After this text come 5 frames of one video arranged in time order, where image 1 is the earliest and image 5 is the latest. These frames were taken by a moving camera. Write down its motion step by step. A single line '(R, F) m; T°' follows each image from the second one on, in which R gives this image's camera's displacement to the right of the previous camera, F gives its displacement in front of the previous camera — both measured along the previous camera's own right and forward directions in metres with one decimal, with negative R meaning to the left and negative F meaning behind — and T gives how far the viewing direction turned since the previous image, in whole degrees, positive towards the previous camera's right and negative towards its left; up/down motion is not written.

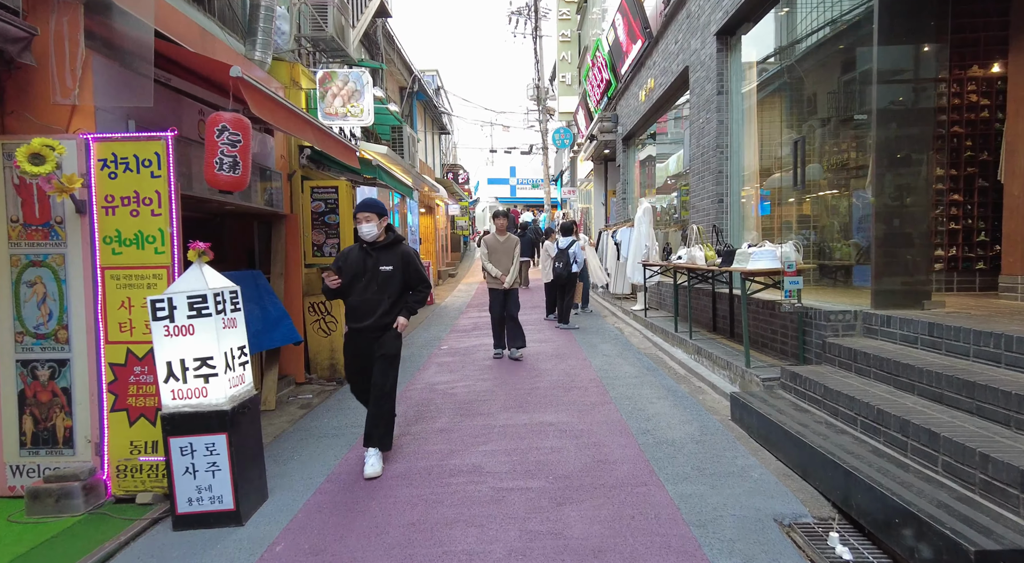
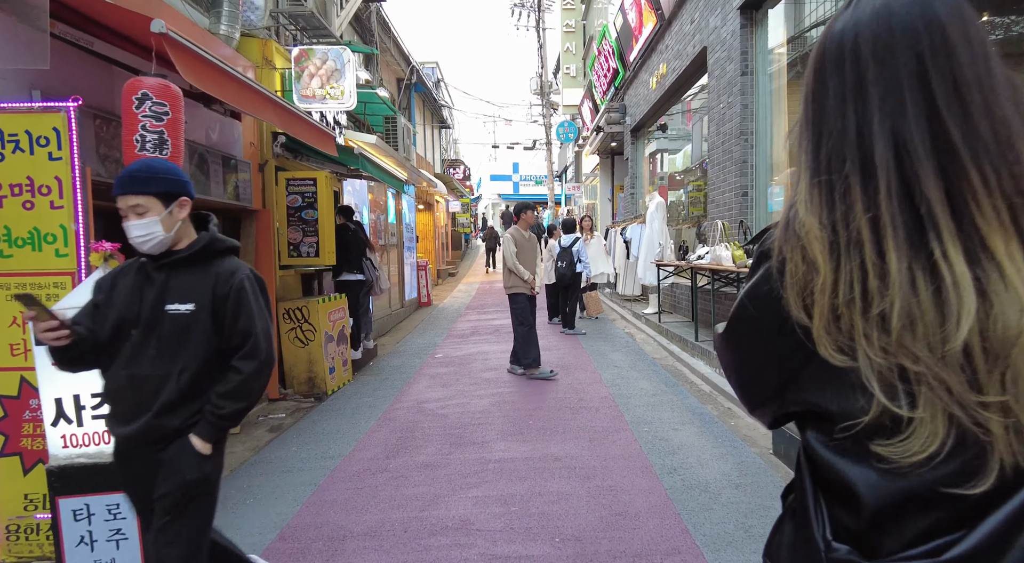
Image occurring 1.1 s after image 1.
(0.0, +0.8) m; 0°
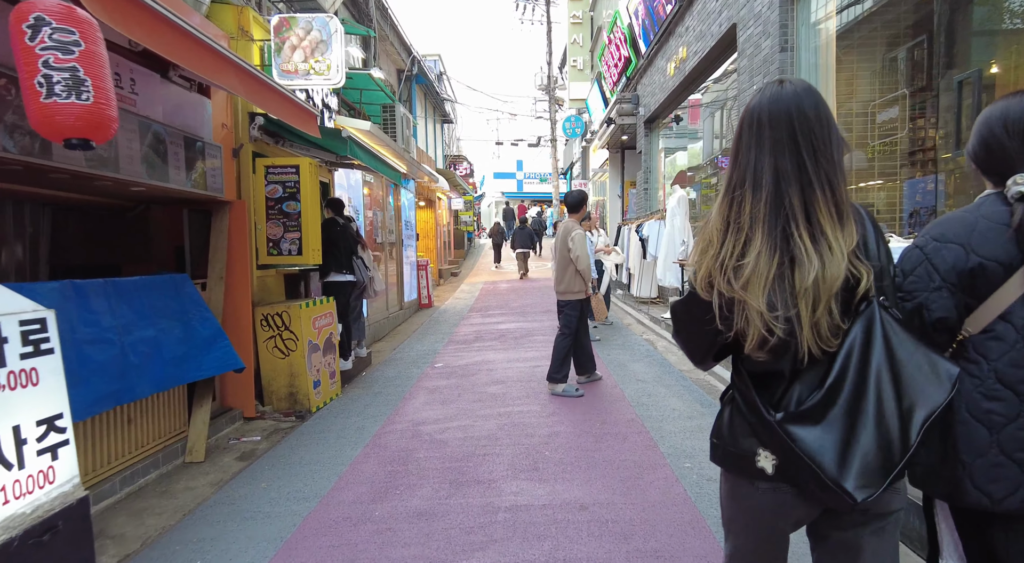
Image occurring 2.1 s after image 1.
(-0.1, +0.8) m; 0°
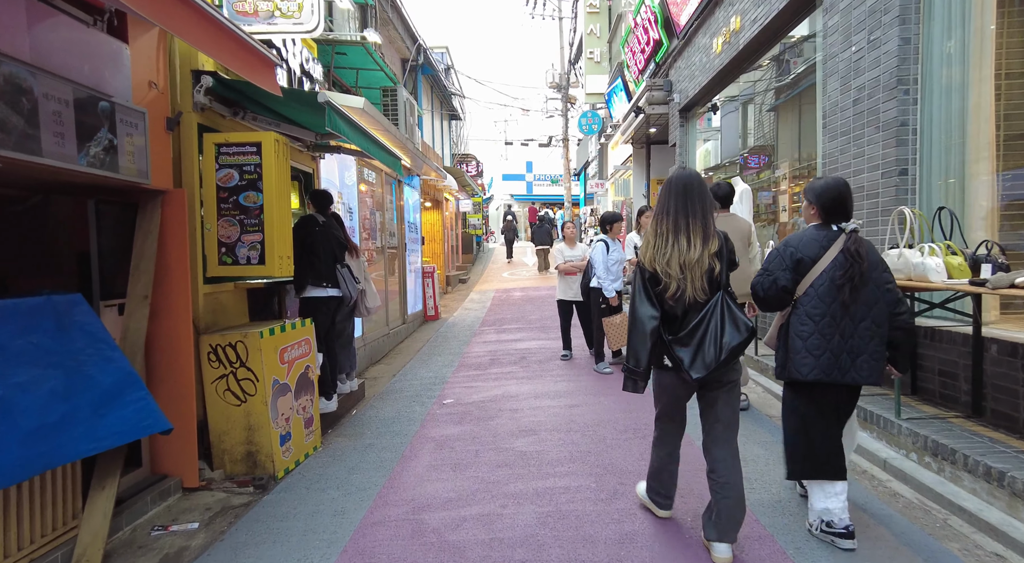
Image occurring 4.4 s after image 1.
(-0.2, +1.5) m; -1°
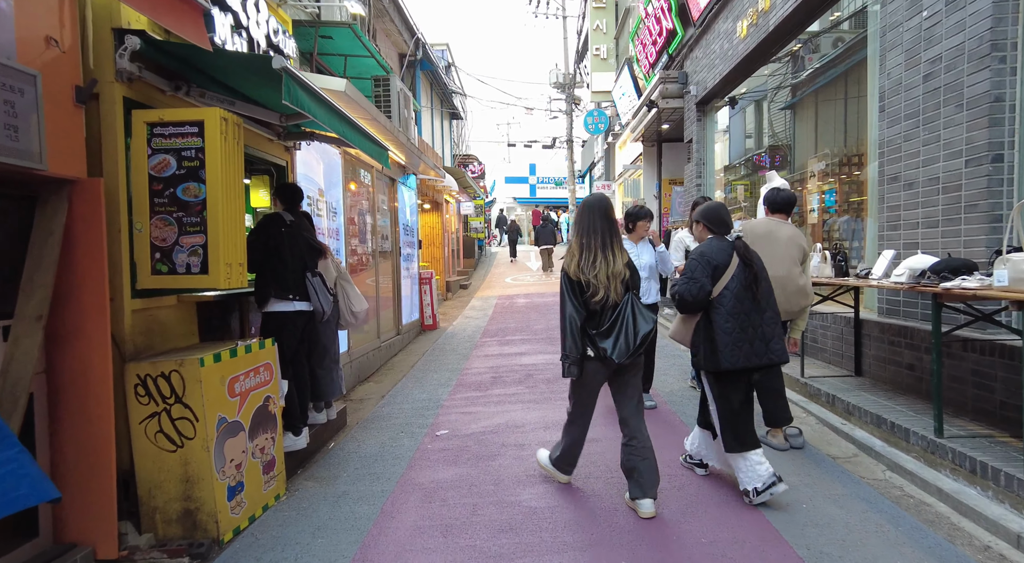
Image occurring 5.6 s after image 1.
(0.0, +0.9) m; 0°
